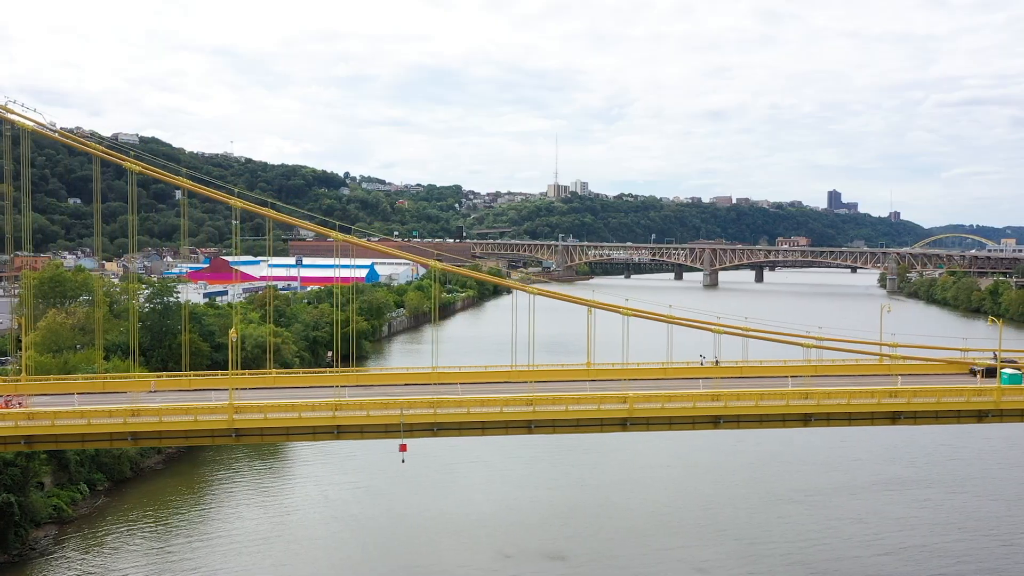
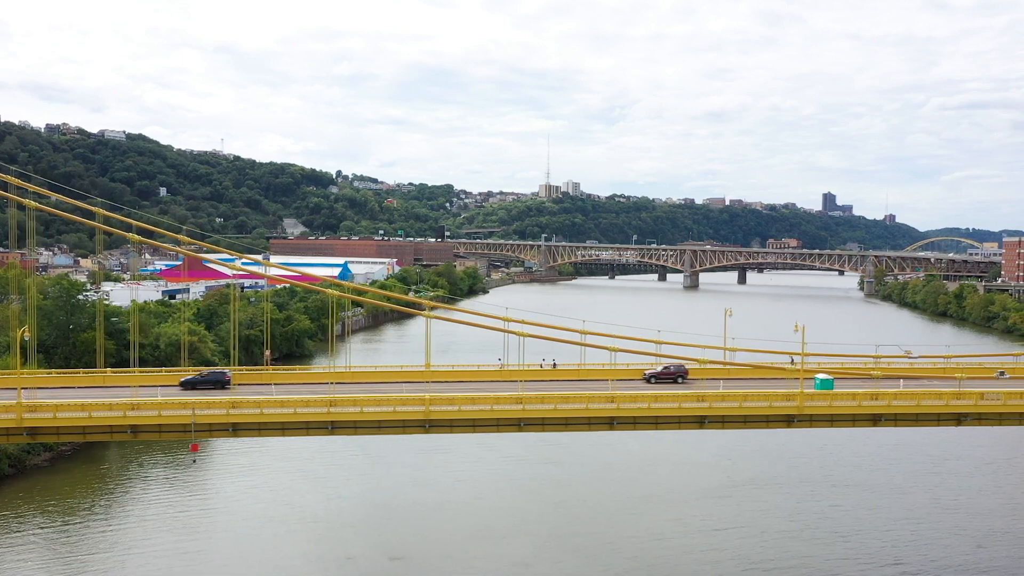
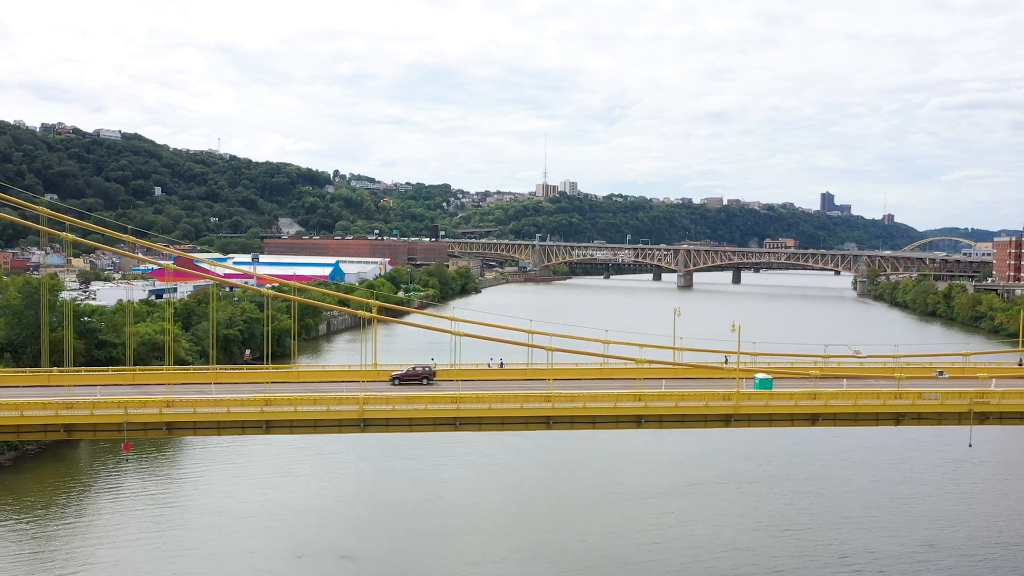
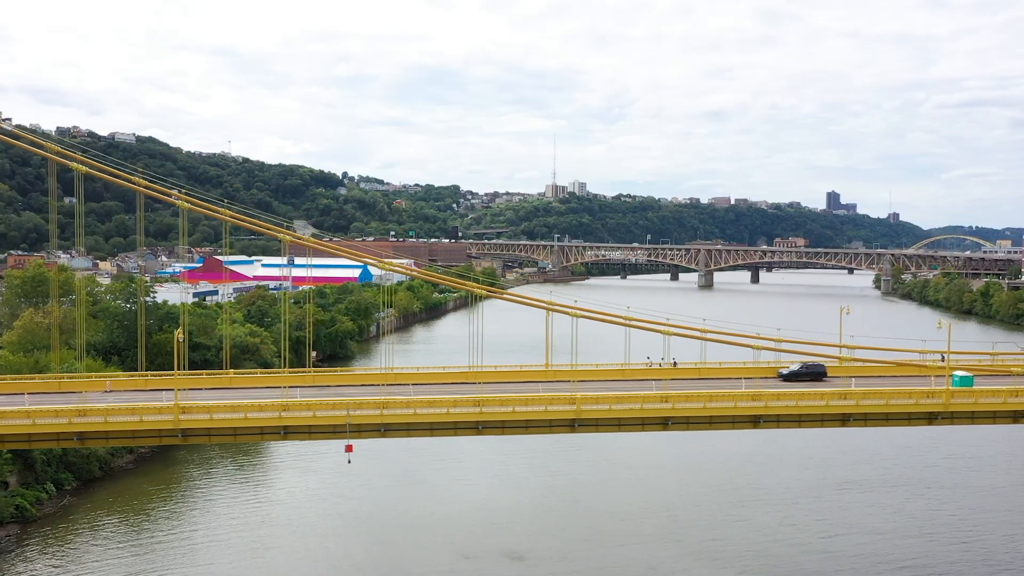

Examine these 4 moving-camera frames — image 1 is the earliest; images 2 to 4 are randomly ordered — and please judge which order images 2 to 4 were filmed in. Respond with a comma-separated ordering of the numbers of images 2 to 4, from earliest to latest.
4, 2, 3
